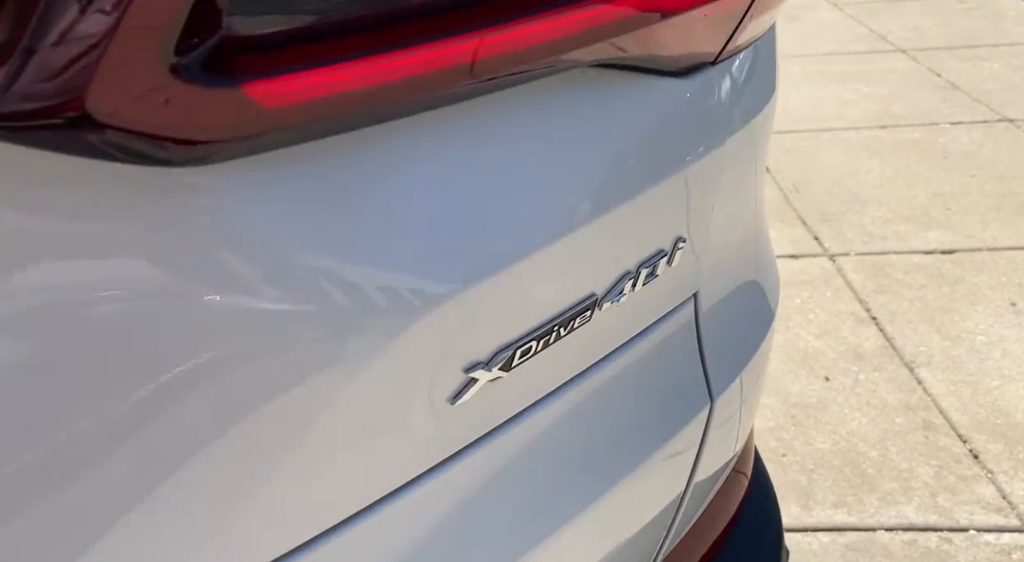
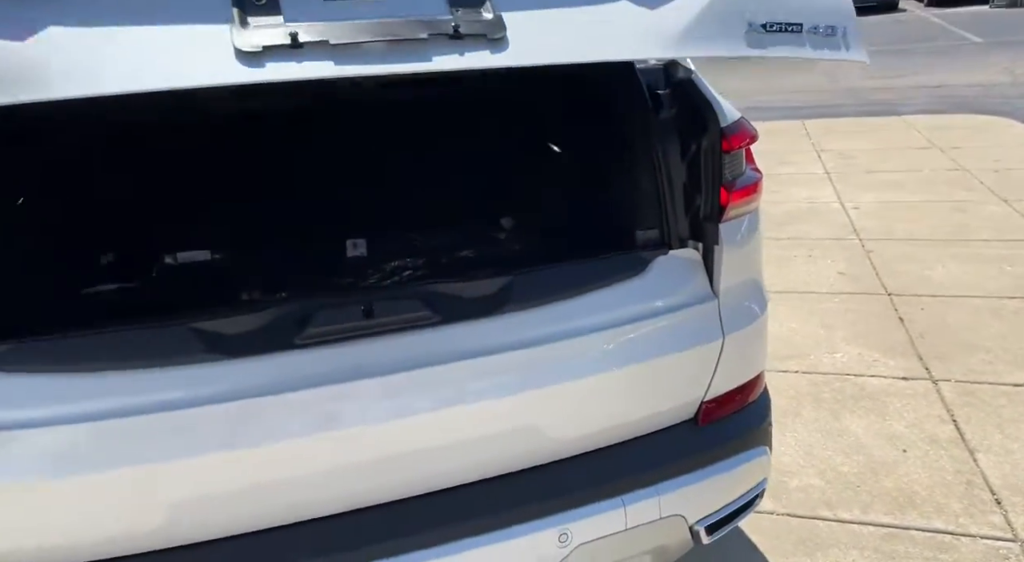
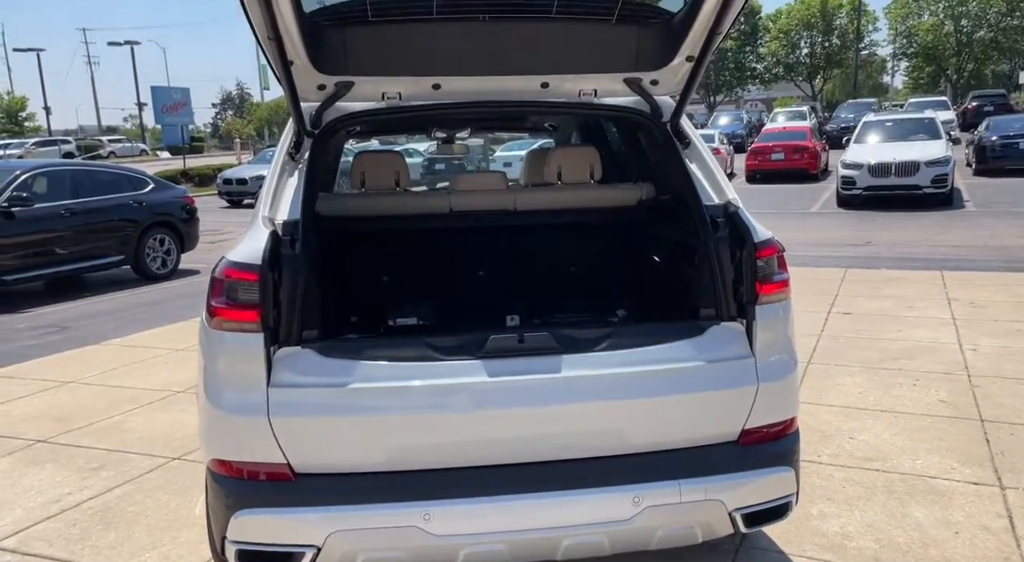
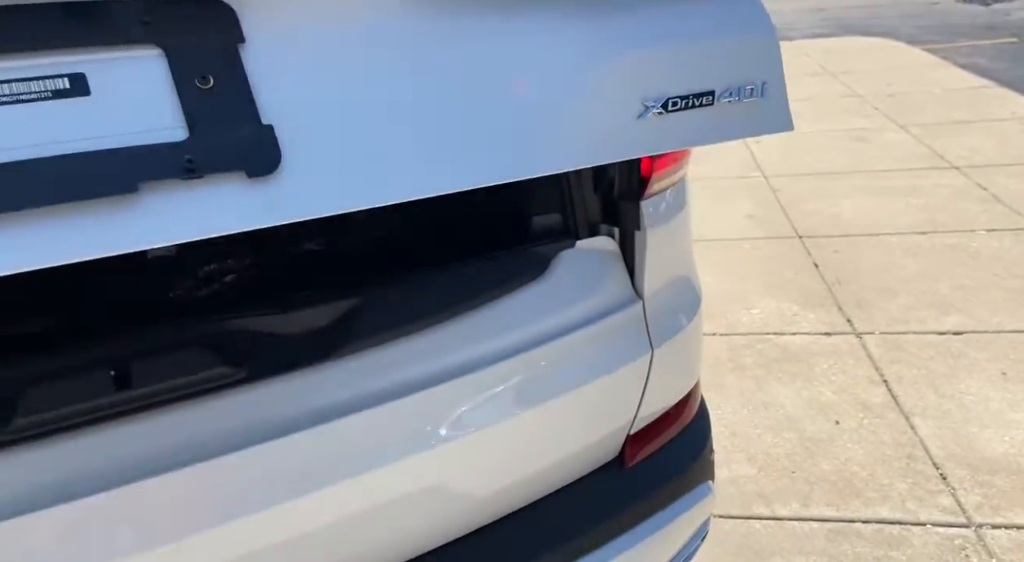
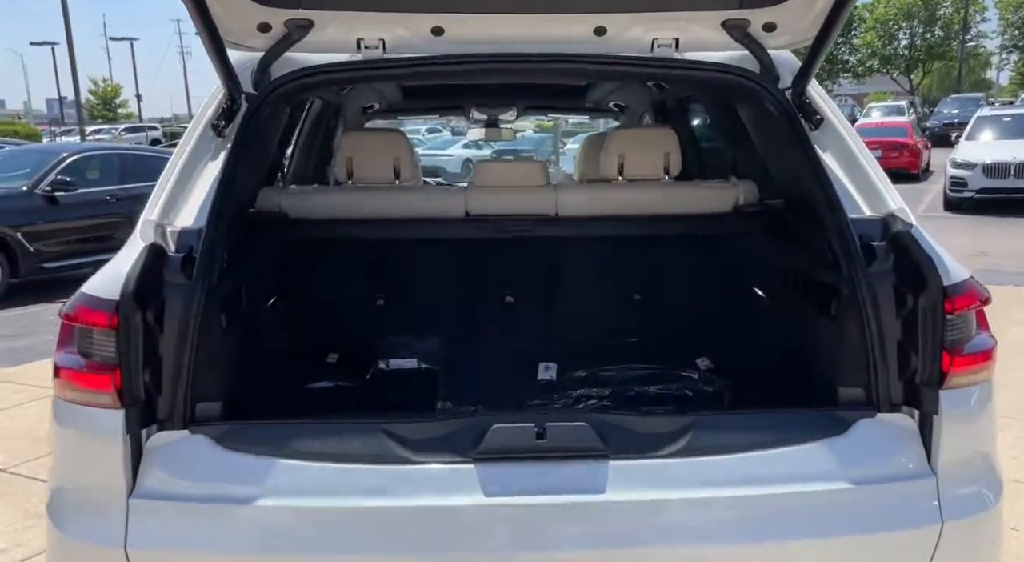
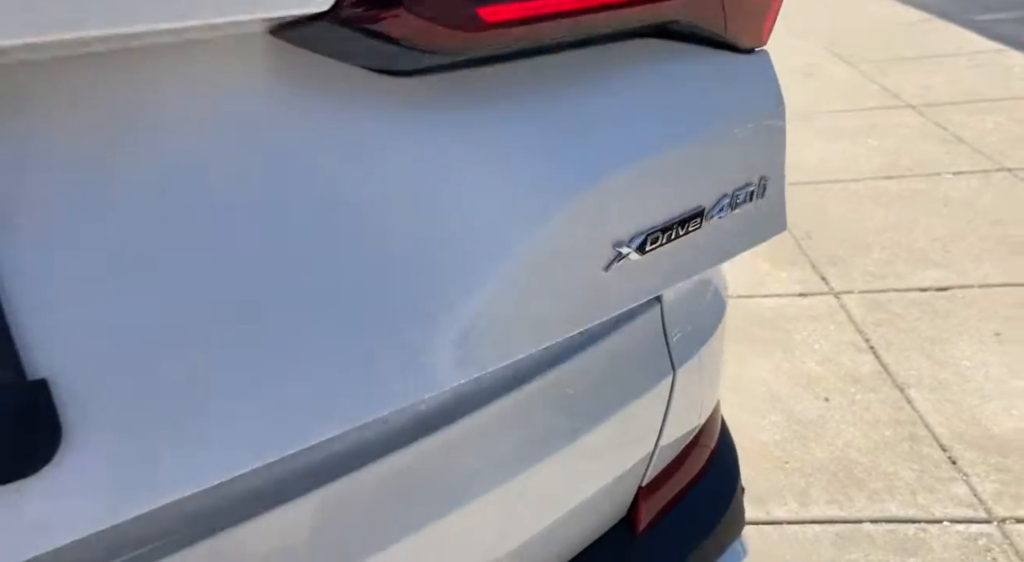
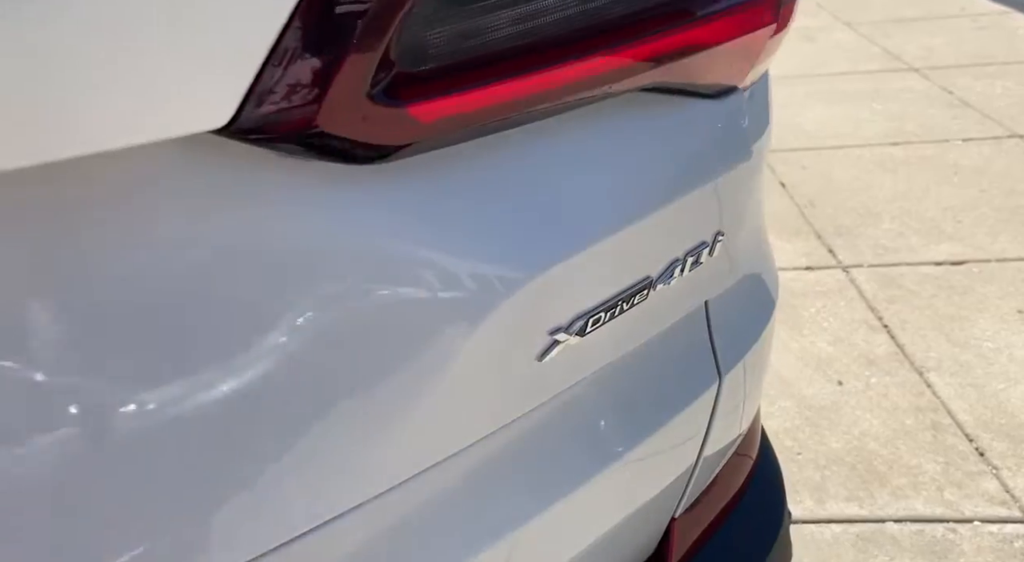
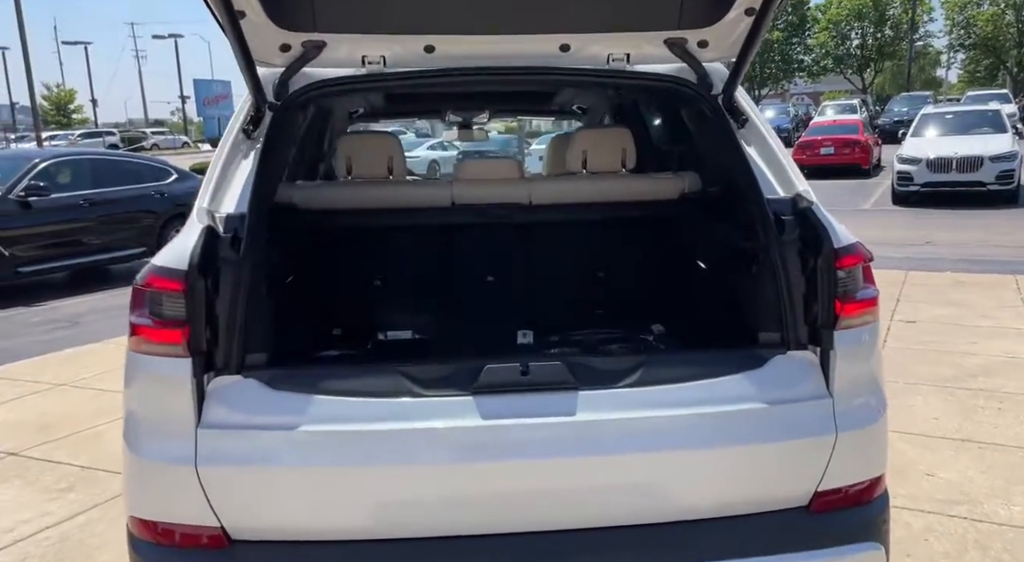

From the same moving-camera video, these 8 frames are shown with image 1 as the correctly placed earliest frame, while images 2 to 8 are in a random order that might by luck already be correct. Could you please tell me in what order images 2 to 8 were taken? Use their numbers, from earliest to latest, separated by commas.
7, 6, 4, 2, 3, 8, 5
